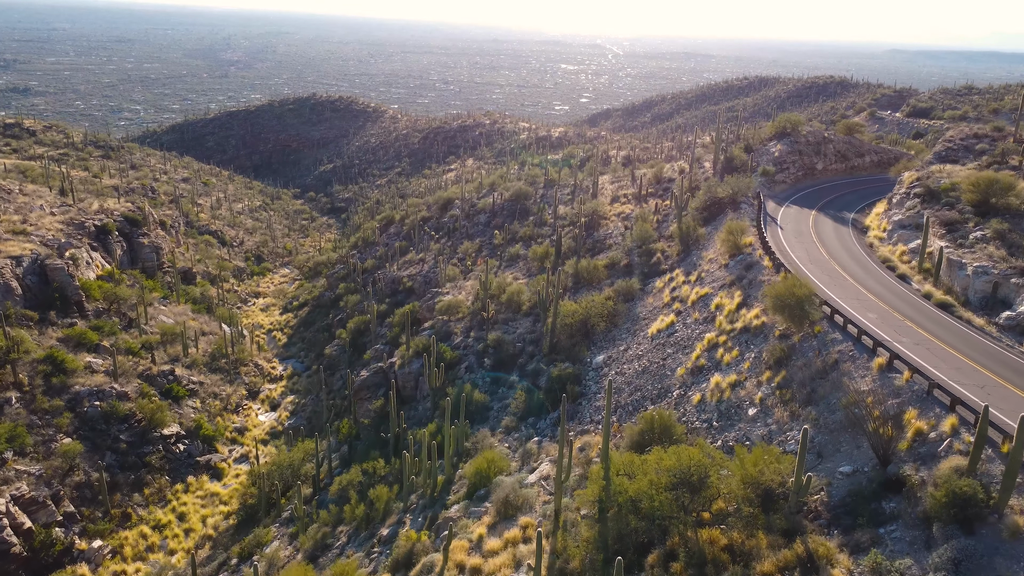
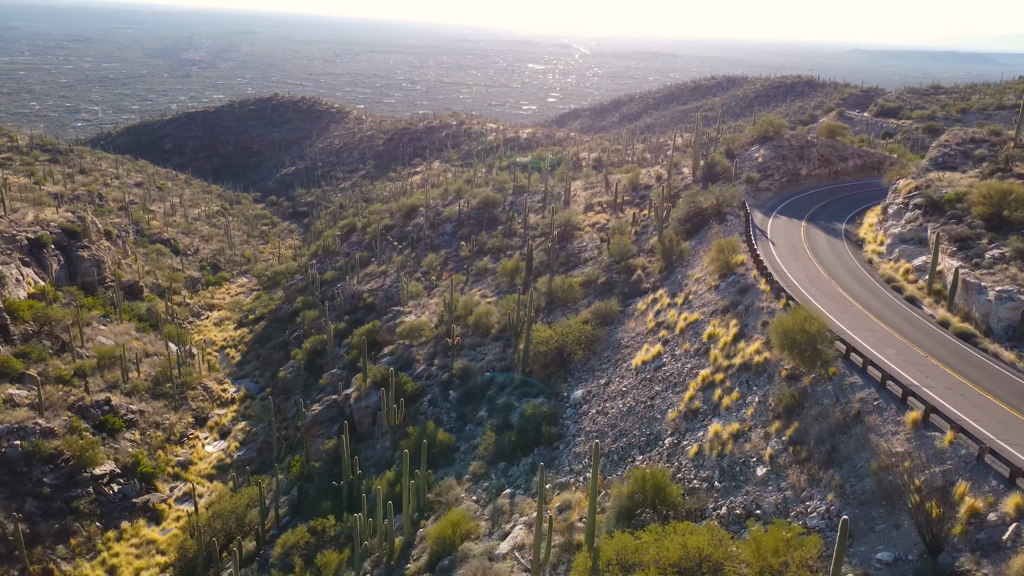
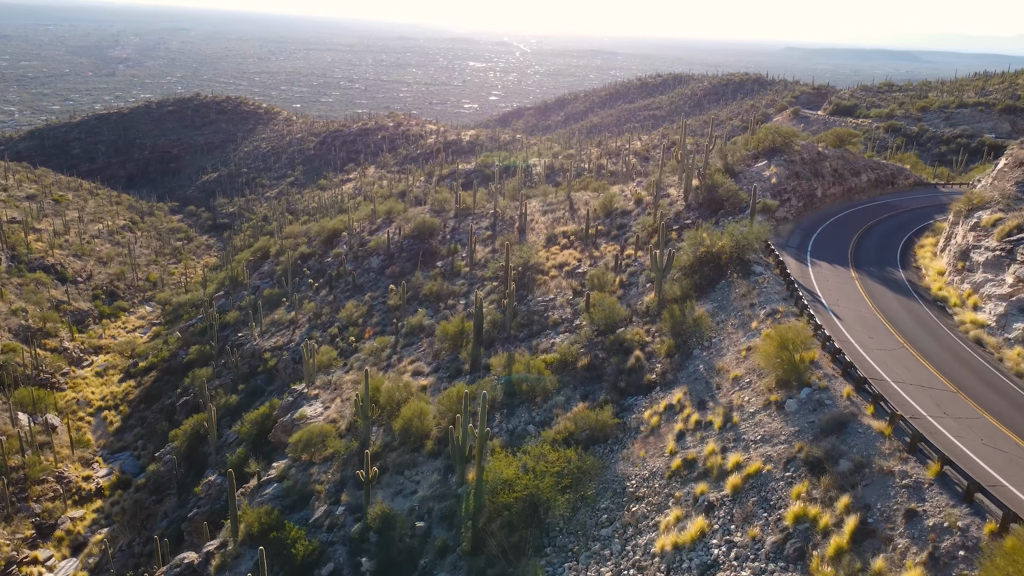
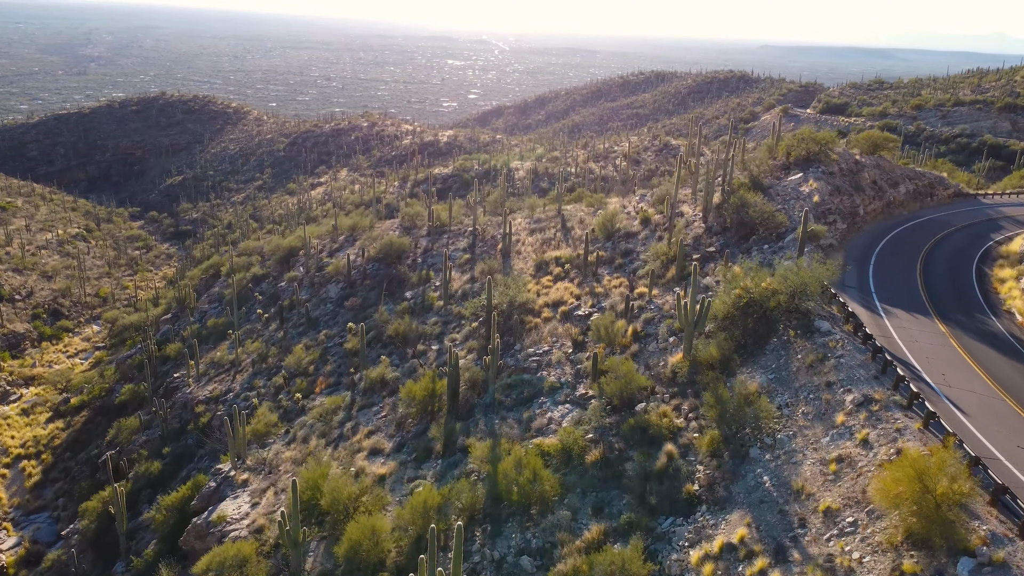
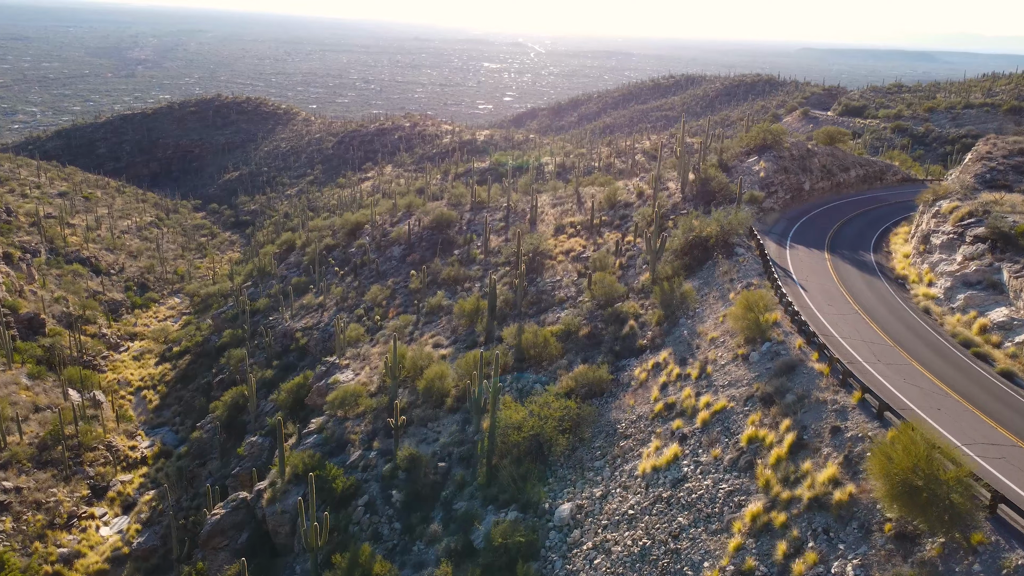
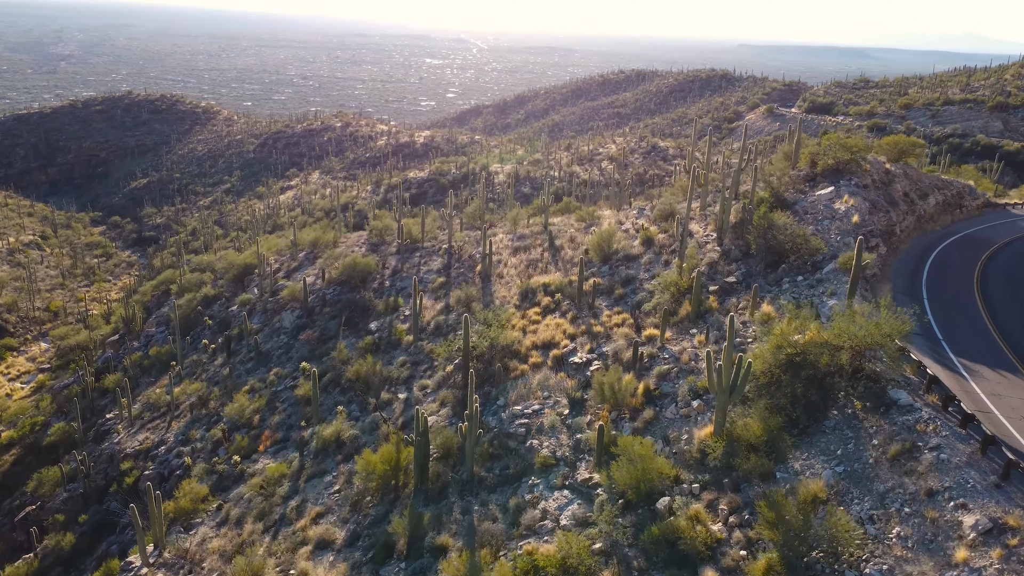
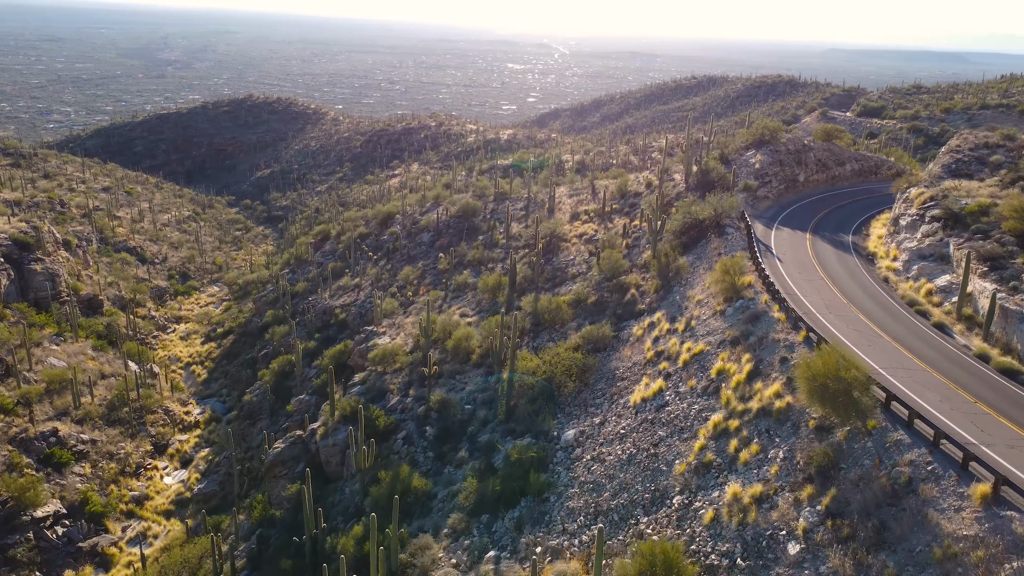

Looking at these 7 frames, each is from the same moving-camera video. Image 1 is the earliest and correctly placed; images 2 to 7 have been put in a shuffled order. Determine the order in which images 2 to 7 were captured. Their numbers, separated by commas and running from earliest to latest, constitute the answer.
2, 7, 5, 3, 4, 6
